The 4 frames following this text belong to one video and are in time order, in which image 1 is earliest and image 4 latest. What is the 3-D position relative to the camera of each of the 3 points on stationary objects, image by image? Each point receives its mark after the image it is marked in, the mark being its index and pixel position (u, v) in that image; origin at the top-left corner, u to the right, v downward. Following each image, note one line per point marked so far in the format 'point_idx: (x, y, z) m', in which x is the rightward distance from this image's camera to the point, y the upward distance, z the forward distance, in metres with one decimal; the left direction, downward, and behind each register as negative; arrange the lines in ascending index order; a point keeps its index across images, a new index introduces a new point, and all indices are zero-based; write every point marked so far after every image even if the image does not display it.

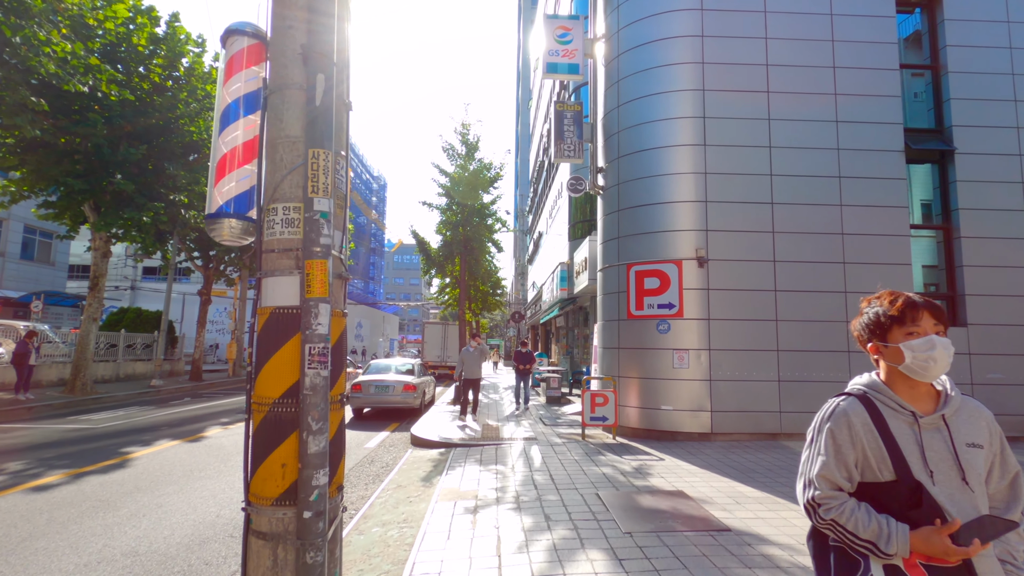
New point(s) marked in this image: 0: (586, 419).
0: (+1.4, -2.5, +10.1) m
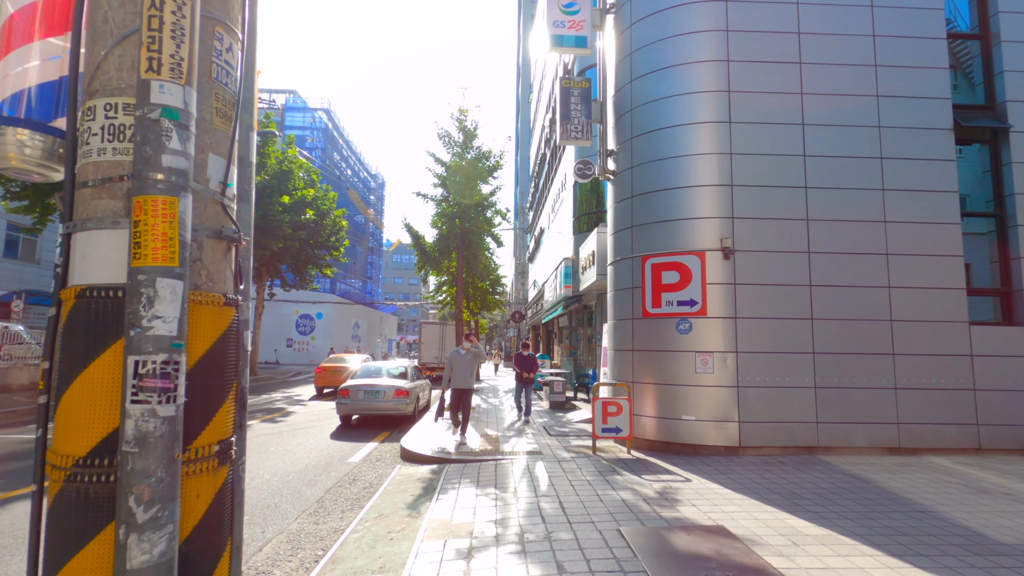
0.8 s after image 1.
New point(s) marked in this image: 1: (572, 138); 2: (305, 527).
0: (+1.4, -2.4, +8.9) m
1: (+1.3, +3.2, +11.3) m
2: (-2.3, -2.7, +6.0) m
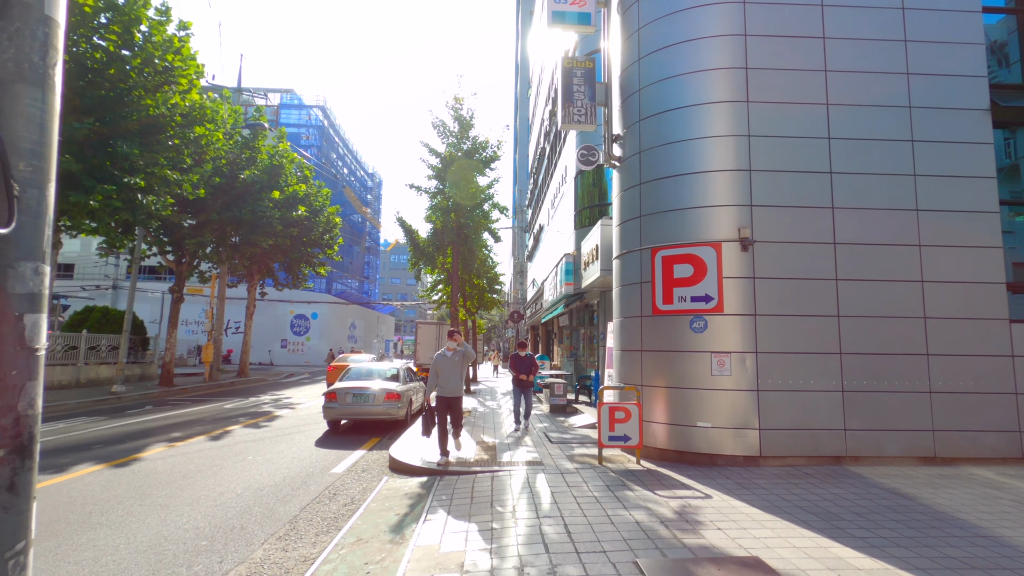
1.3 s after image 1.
0: (+1.4, -2.3, +8.1) m
1: (+1.3, +3.3, +10.6) m
2: (-2.3, -2.6, +5.2) m
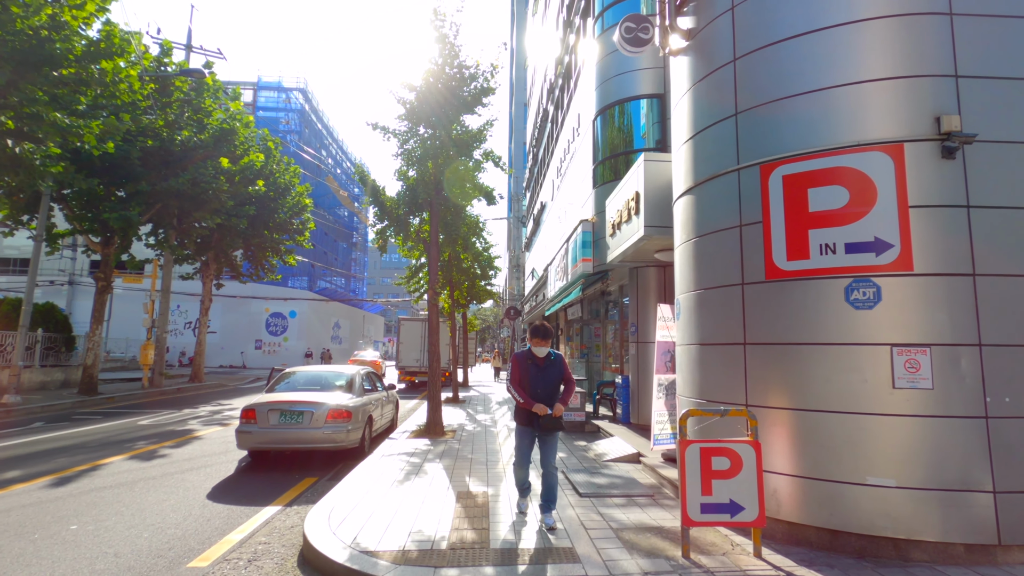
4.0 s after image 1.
0: (+1.4, -1.8, +4.3) m
1: (+1.3, +3.8, +6.8) m
2: (-2.3, -2.1, +1.3) m
